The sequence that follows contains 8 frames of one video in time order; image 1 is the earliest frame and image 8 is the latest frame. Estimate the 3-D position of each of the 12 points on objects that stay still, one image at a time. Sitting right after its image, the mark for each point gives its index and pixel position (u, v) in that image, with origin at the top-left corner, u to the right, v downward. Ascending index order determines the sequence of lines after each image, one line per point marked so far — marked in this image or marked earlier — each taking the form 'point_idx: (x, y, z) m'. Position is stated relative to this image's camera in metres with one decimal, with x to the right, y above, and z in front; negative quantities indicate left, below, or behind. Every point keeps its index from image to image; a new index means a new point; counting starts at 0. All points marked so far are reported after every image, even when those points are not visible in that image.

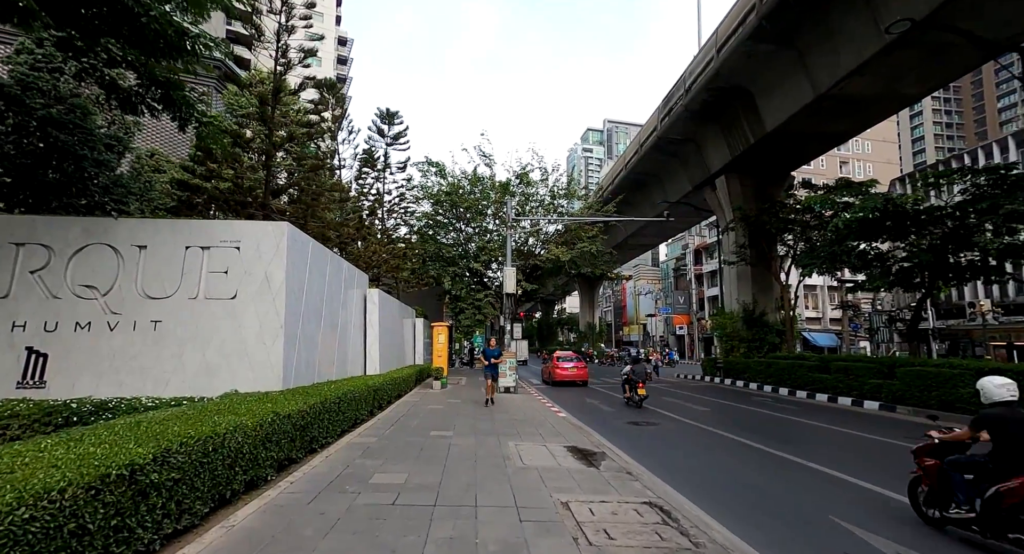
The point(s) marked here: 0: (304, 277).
0: (-4.1, 0.0, +10.1) m
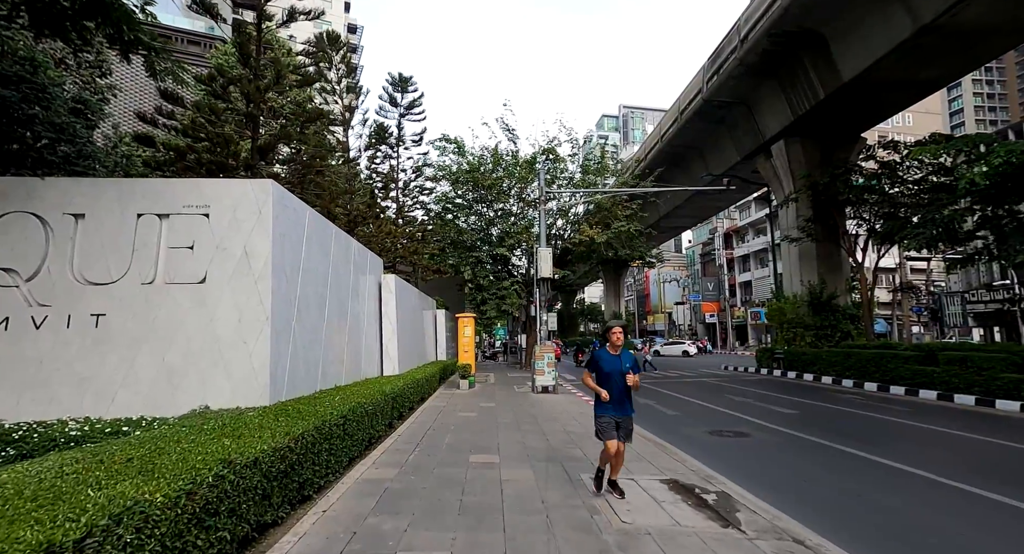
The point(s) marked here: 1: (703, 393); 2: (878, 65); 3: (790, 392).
0: (-3.2, +0.3, +7.8) m
1: (+6.3, -3.8, +16.9) m
2: (+11.3, +6.5, +16.0) m
3: (+8.9, -3.7, +16.7) m
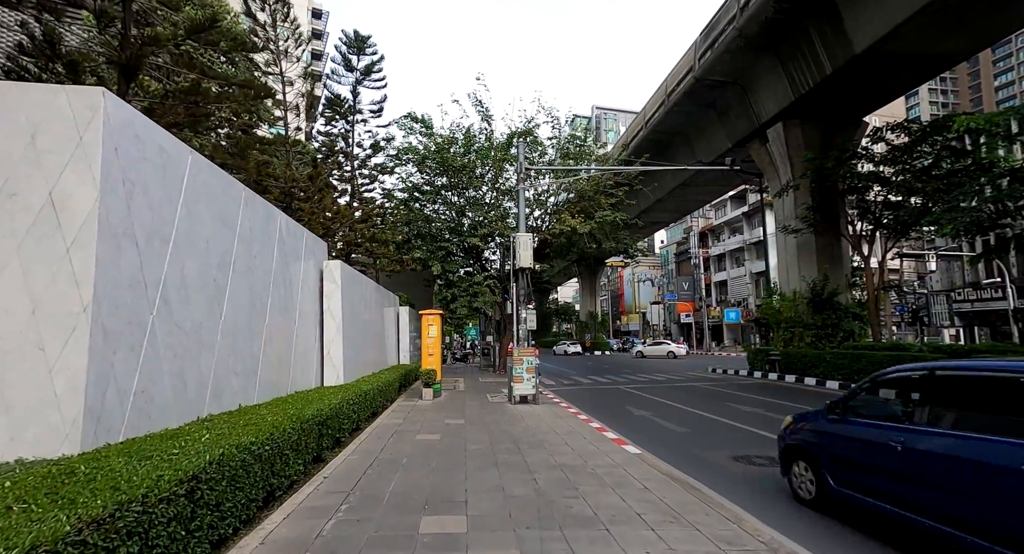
0: (-3.5, +0.6, +5.3) m
1: (+5.5, -3.6, +14.9) m
2: (+10.6, +6.7, +14.2) m
3: (+8.1, -3.5, +14.8) m
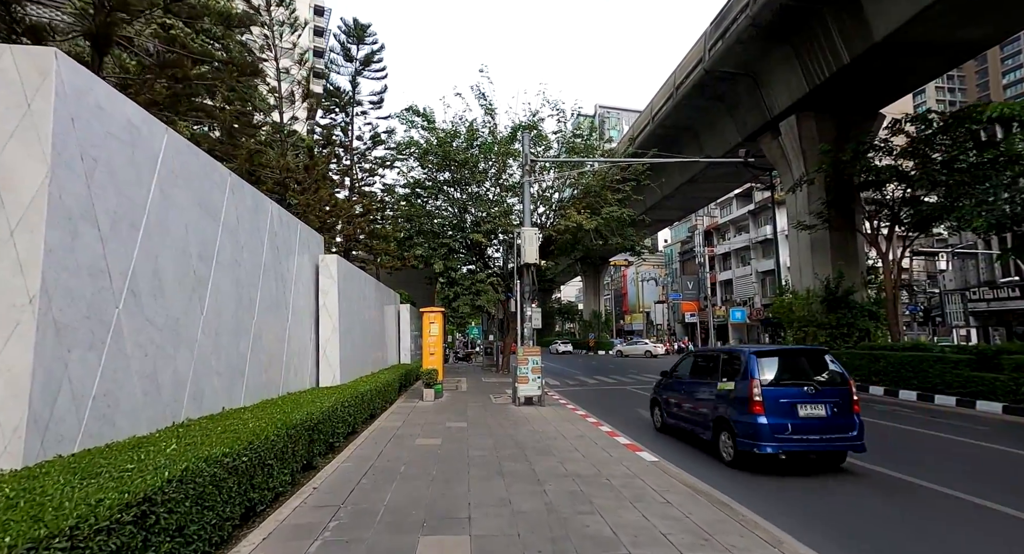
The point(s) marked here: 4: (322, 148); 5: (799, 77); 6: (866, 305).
0: (-3.4, +0.7, +4.7) m
1: (+5.6, -3.5, +14.3) m
2: (+10.7, +6.8, +13.6) m
3: (+8.2, -3.4, +14.2) m
4: (-6.6, +4.5, +17.9) m
5: (+9.8, +6.8, +17.6) m
6: (+12.3, -1.0, +17.9) m
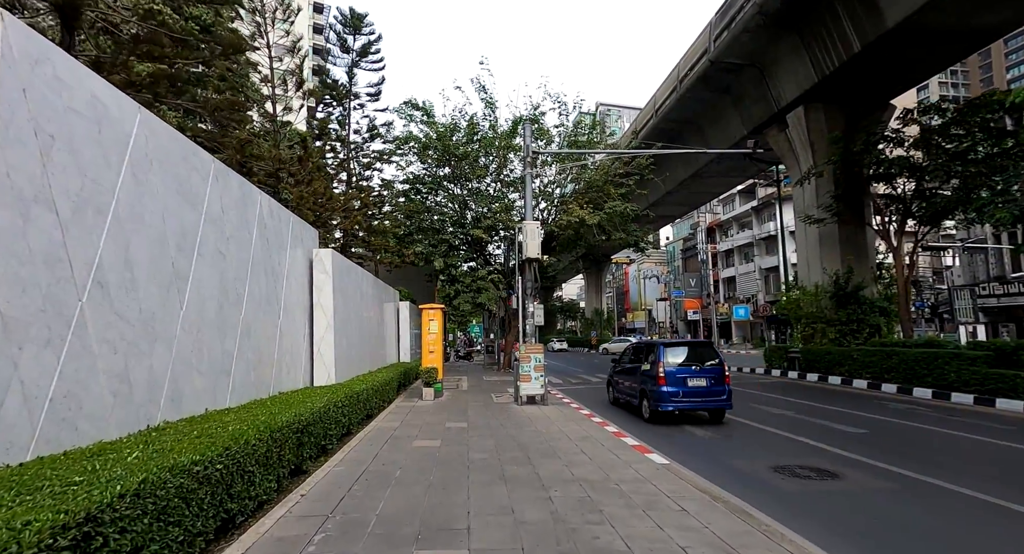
0: (-3.4, +0.8, +4.3) m
1: (+5.7, -3.3, +13.9) m
2: (+10.7, +6.9, +13.2) m
3: (+8.3, -3.3, +13.8) m
4: (-6.6, +4.6, +17.5) m
5: (+9.8, +7.0, +17.2) m
6: (+12.3, -0.8, +17.5) m
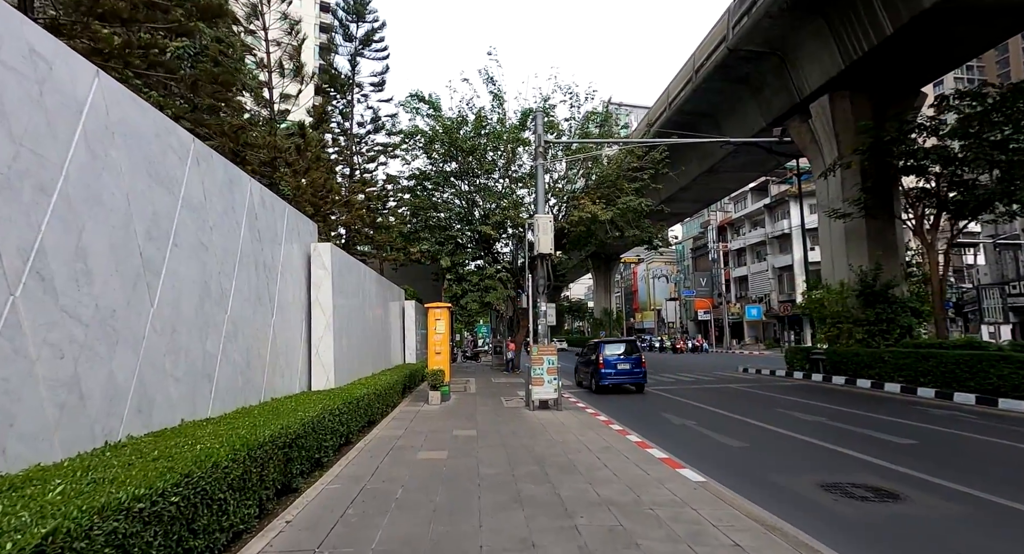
0: (-3.3, +0.9, +3.6) m
1: (+6.0, -3.3, +13.1) m
2: (+11.0, +7.0, +12.3) m
3: (+8.6, -3.2, +12.9) m
4: (-6.2, +4.7, +16.9) m
5: (+10.1, +7.1, +16.3) m
6: (+12.6, -0.7, +16.5) m
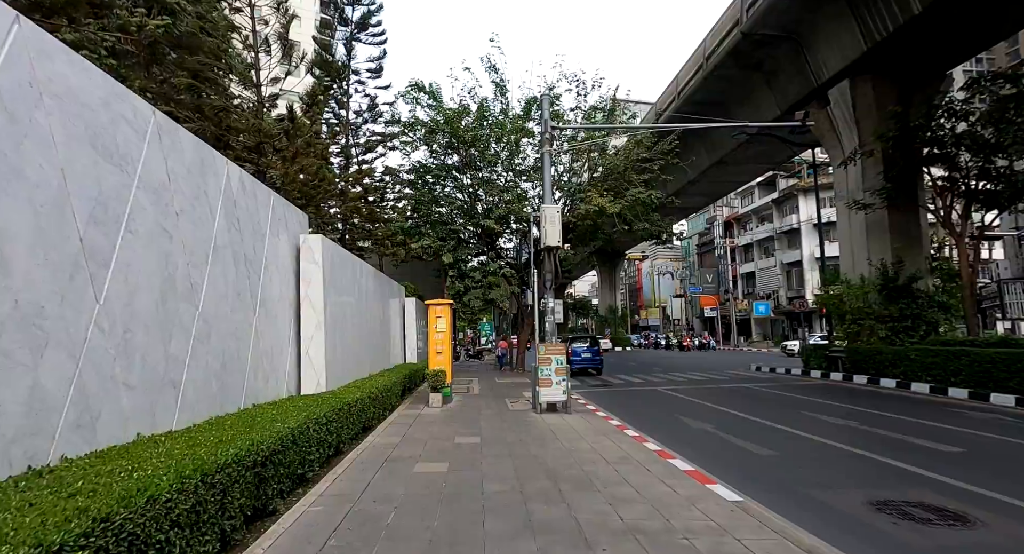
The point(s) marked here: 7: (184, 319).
0: (-3.2, +0.9, +2.9) m
1: (+6.1, -3.1, +12.3) m
2: (+11.1, +7.2, +11.4) m
3: (+8.7, -3.0, +12.1) m
4: (-6.1, +4.8, +16.1) m
5: (+10.2, +7.2, +15.5) m
6: (+12.8, -0.5, +15.7) m
7: (-3.4, -0.4, +5.4) m
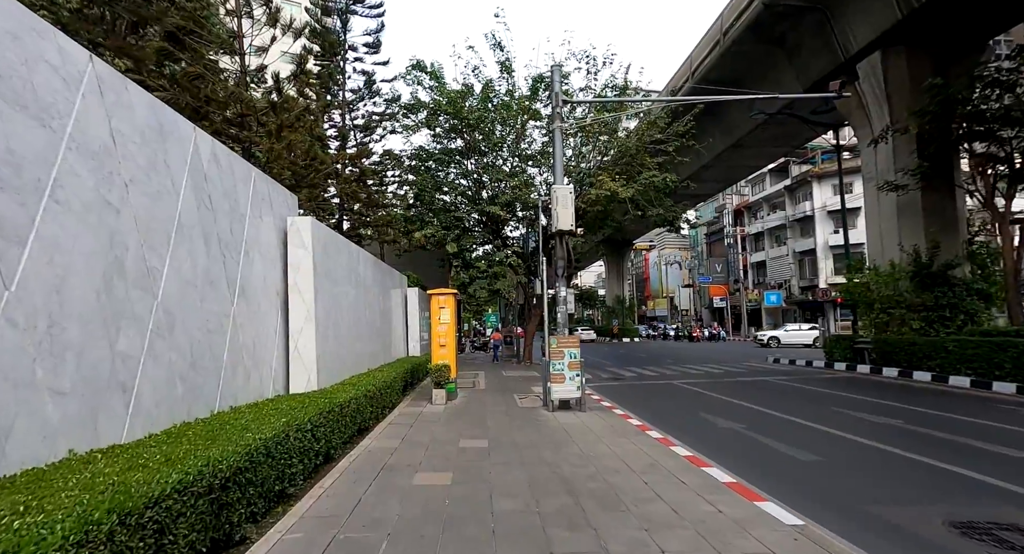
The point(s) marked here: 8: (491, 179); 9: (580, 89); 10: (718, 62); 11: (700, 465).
0: (-3.1, +1.0, +2.0) m
1: (+6.3, -2.8, +11.4) m
2: (+11.2, +7.5, +10.3) m
3: (+8.9, -2.7, +11.2) m
4: (-5.9, +5.1, +15.2) m
5: (+10.4, +7.6, +14.3) m
6: (+13.0, -0.1, +14.7) m
7: (-3.3, -0.3, +4.5) m
8: (-0.7, +3.7, +19.7) m
9: (+2.6, +7.1, +19.6) m
10: (+7.7, +8.0, +19.1) m
11: (+2.3, -2.3, +6.3) m
